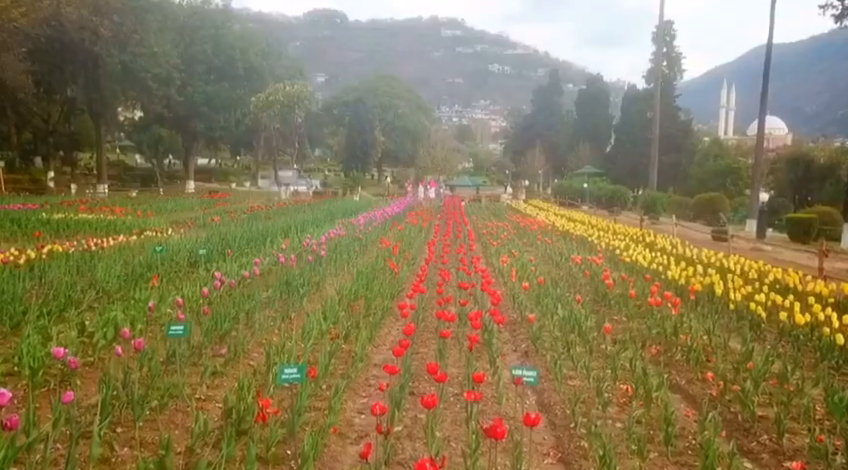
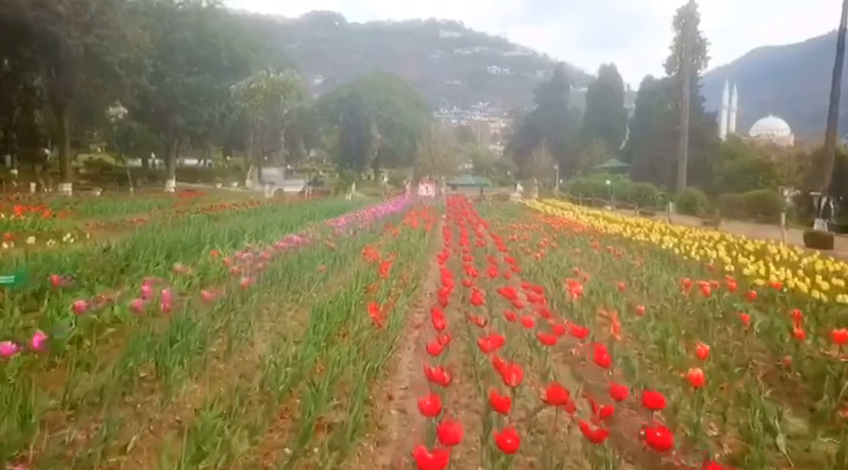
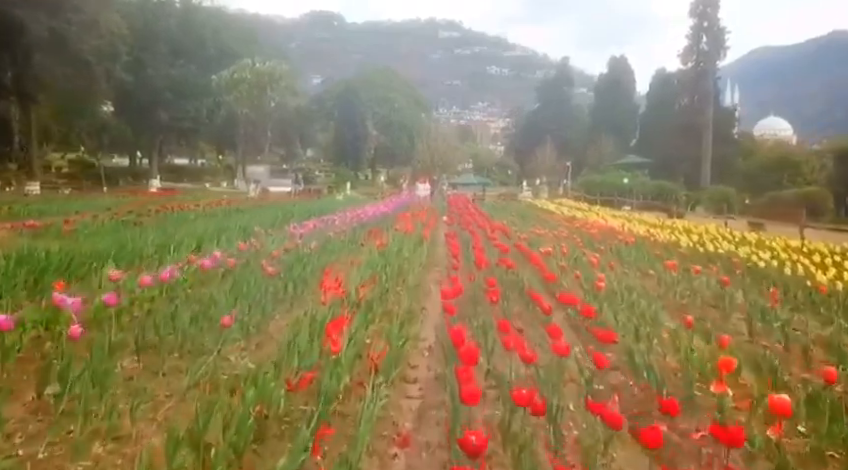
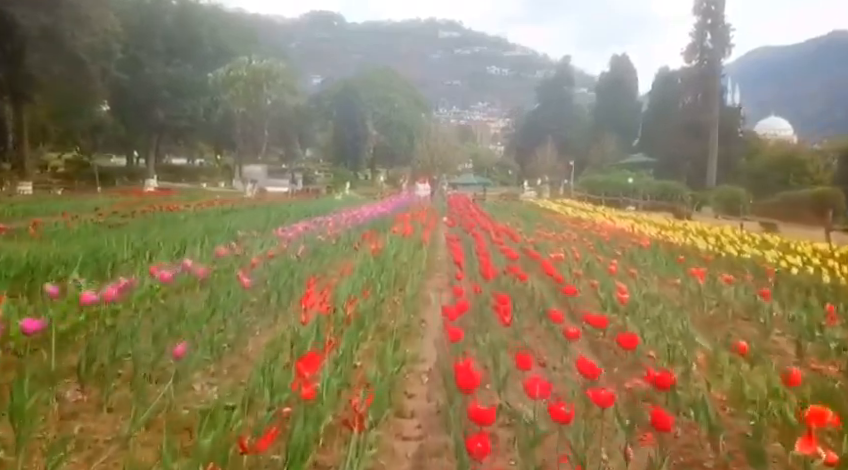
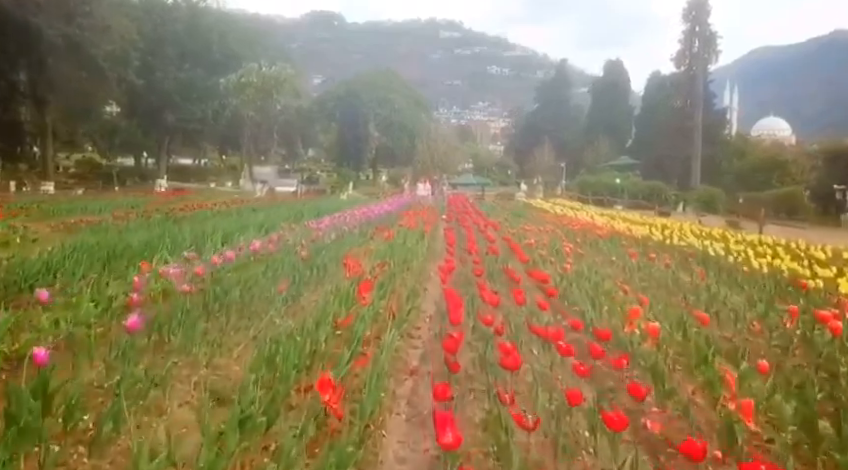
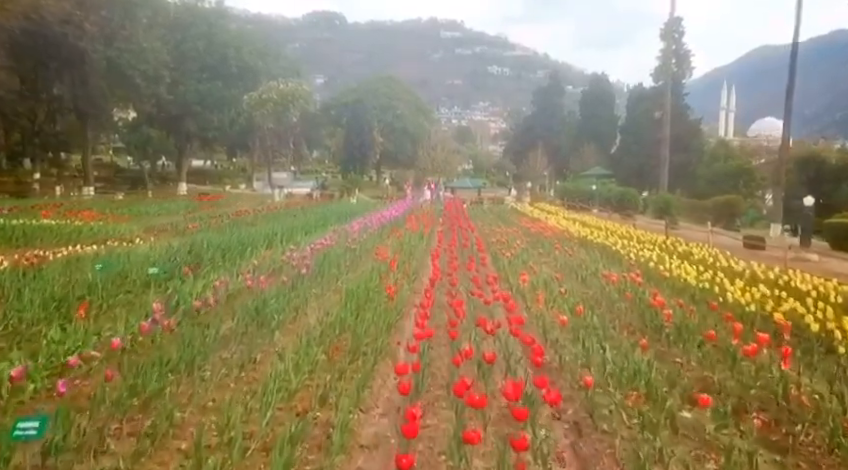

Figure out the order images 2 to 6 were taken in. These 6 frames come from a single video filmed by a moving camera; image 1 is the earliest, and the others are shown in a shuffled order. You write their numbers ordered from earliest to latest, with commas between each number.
6, 2, 5, 3, 4
